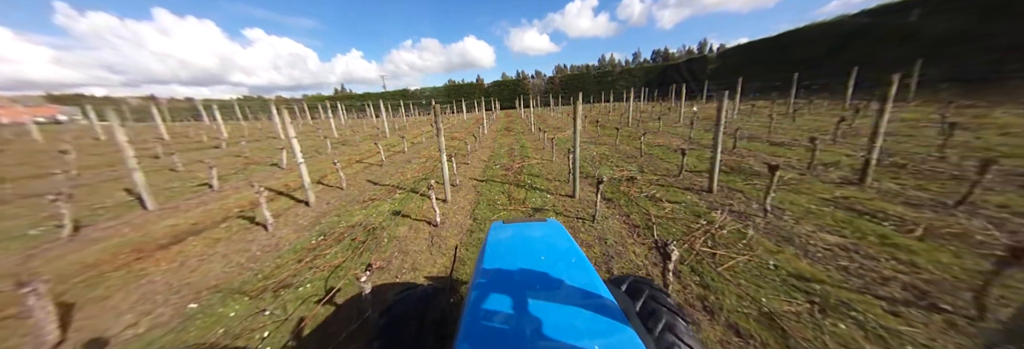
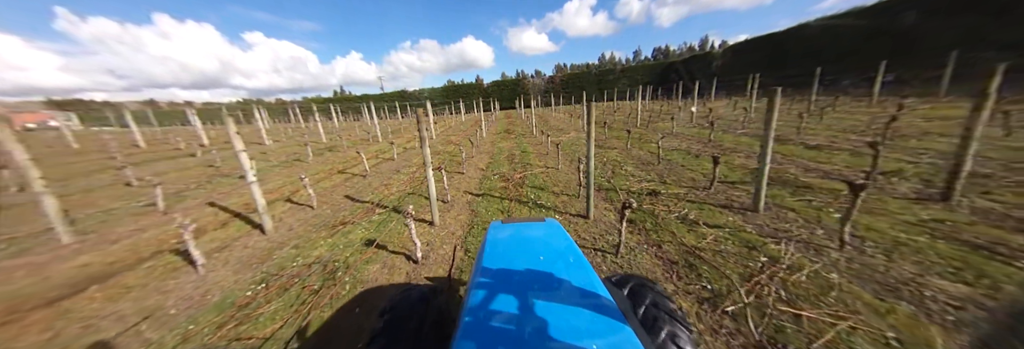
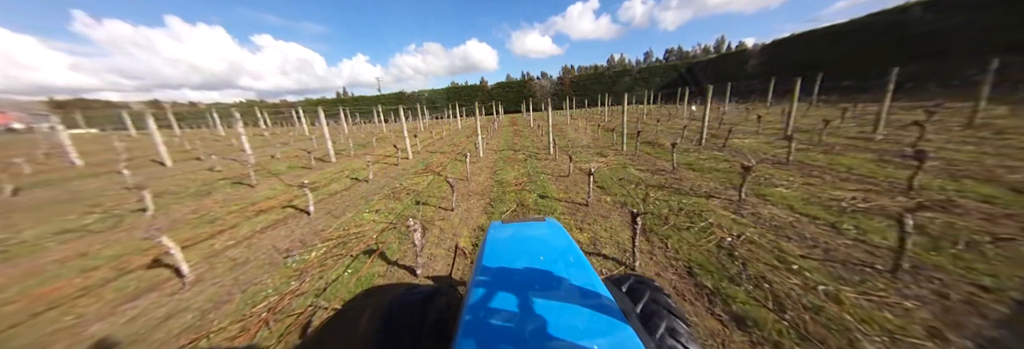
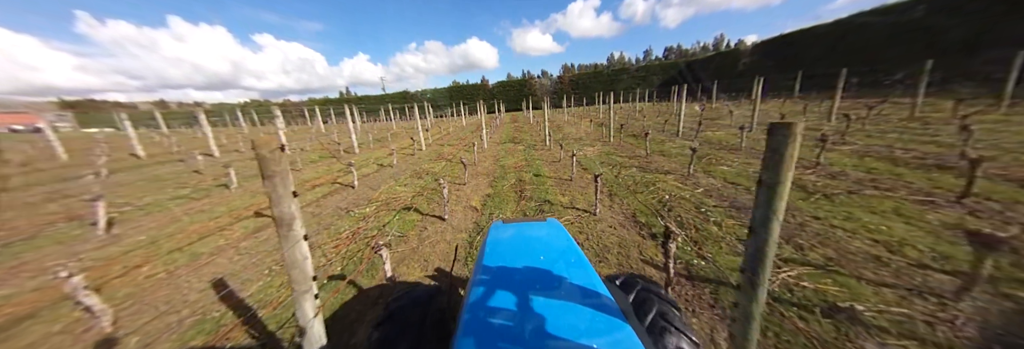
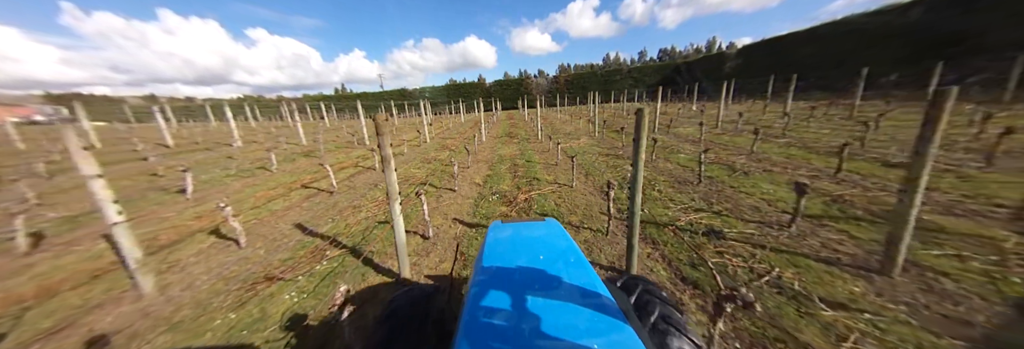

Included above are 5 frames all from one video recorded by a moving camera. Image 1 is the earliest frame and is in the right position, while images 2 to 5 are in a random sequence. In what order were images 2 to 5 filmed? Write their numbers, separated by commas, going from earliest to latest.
2, 5, 4, 3
